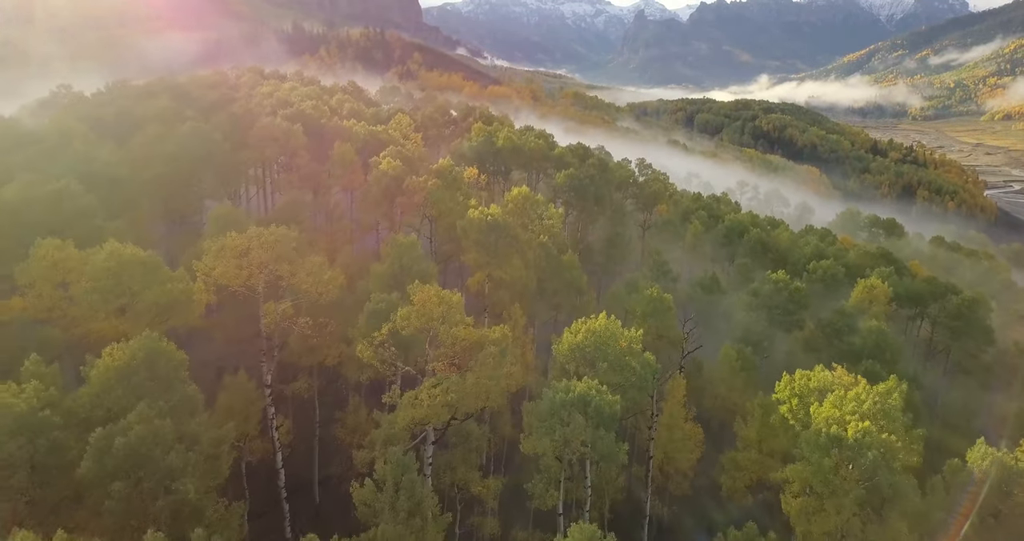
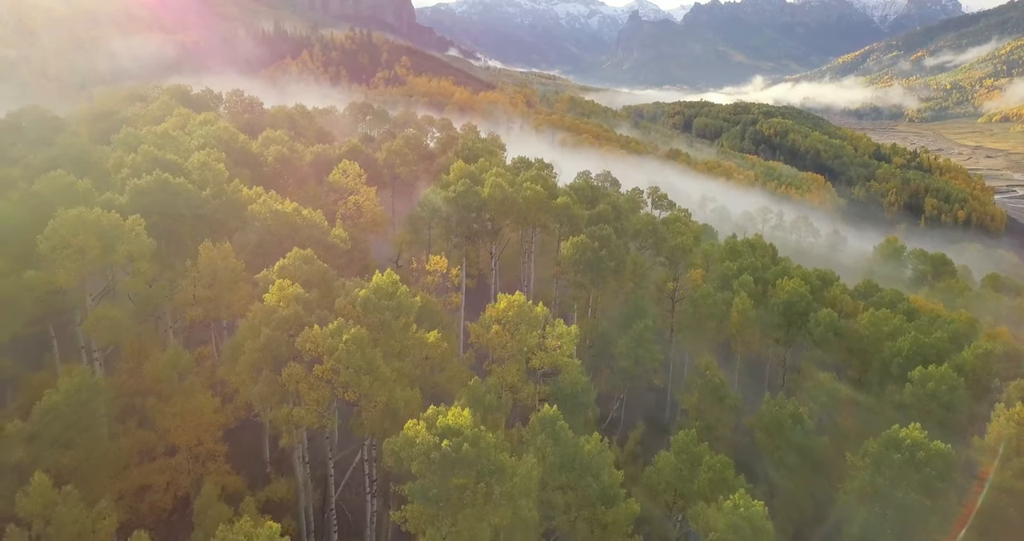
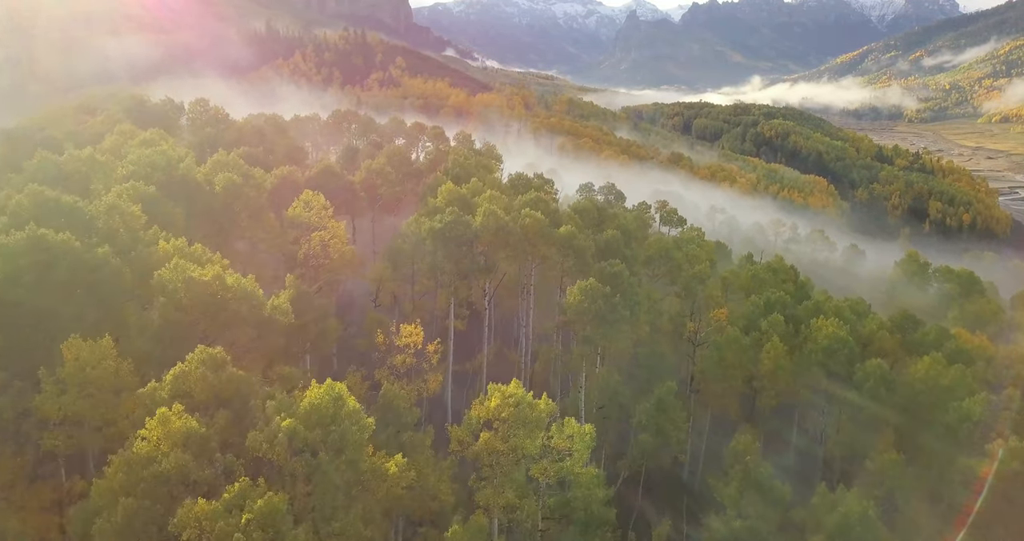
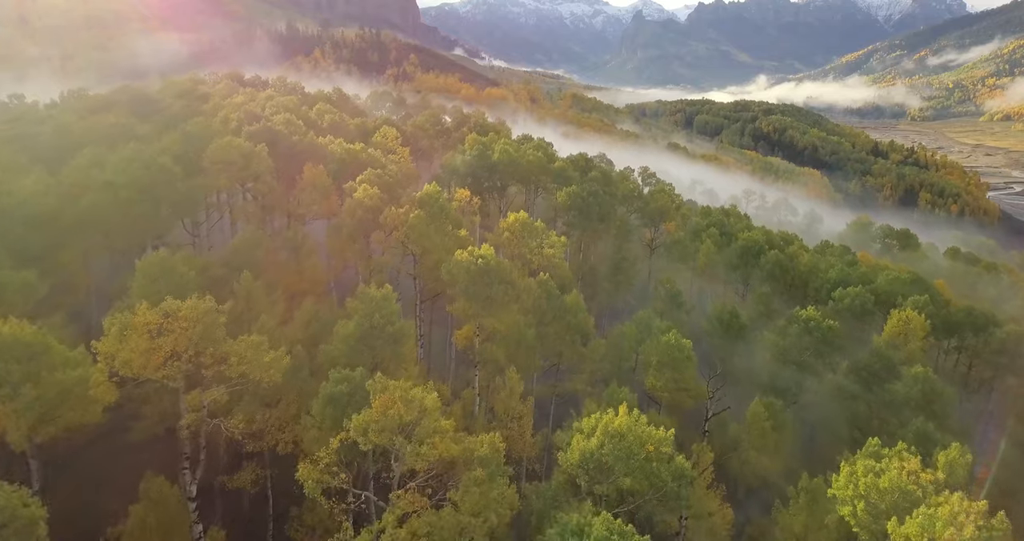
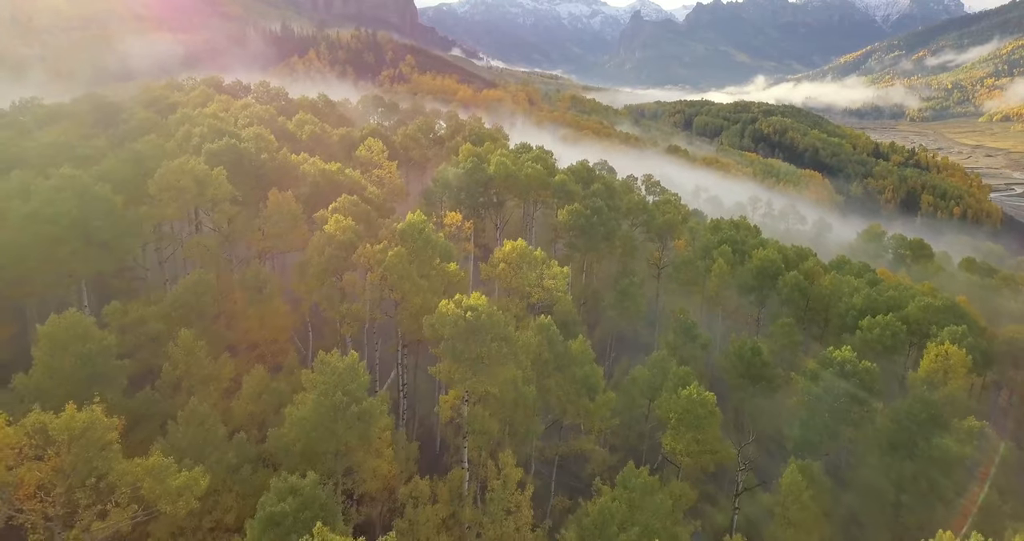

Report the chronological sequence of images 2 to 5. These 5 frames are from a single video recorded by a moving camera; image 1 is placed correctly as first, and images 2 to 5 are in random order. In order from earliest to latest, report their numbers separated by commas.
4, 5, 2, 3
